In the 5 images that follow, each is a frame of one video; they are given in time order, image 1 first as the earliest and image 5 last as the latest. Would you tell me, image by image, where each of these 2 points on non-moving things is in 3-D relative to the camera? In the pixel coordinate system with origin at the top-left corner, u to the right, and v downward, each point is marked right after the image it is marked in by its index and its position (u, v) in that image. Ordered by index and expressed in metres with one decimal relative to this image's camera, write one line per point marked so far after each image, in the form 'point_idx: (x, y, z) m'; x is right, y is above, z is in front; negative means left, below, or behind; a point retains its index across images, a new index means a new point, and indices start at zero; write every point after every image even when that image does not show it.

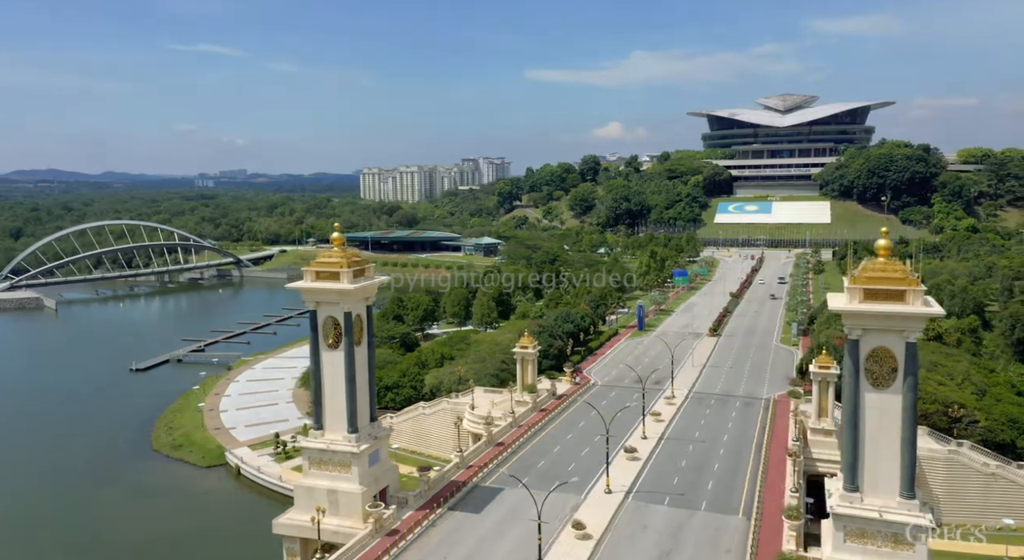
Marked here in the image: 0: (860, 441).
0: (+7.7, -3.6, +16.4) m
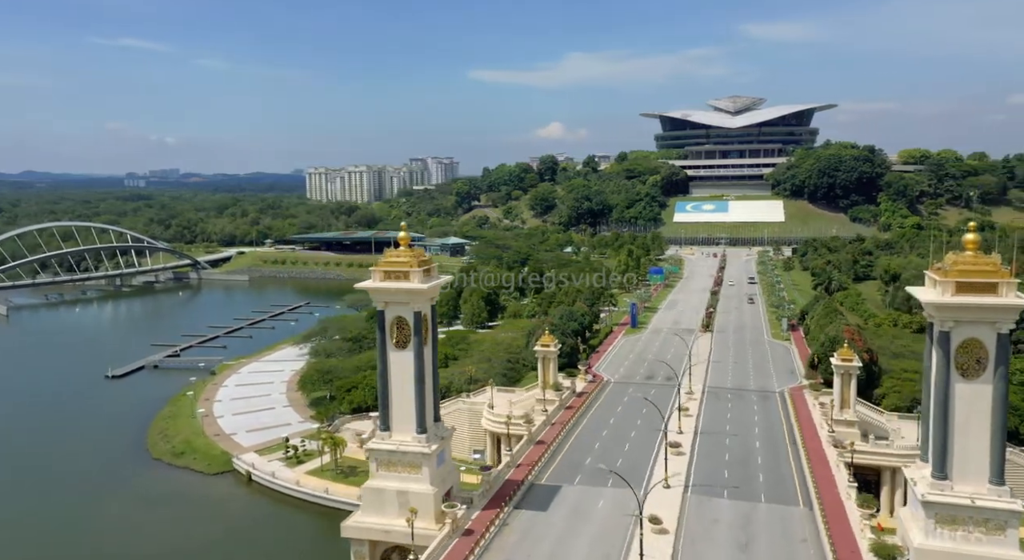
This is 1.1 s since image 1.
0: (+10.1, -3.5, +17.1) m
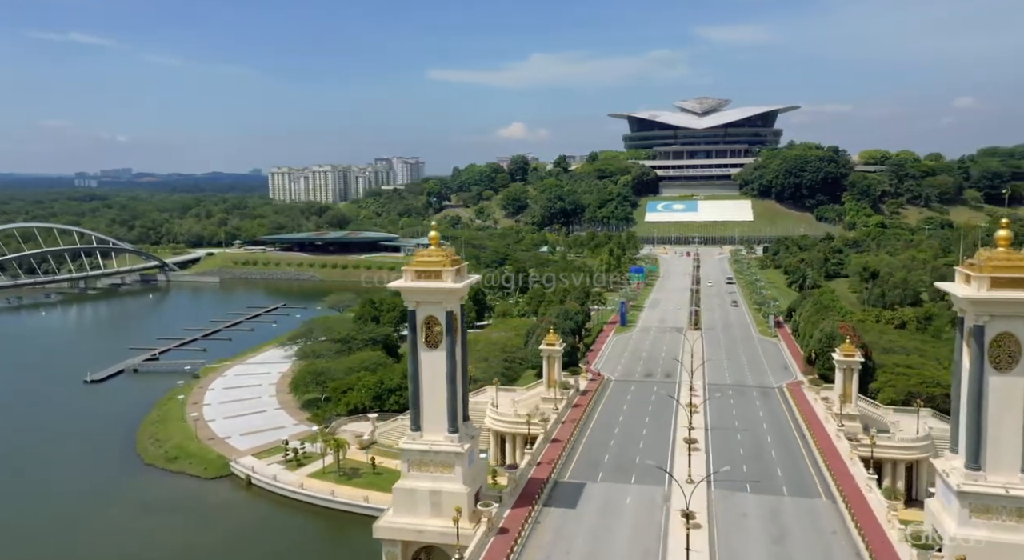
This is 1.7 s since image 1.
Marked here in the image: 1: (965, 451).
0: (+11.2, -3.4, +17.7) m
1: (+10.9, -4.1, +18.0) m
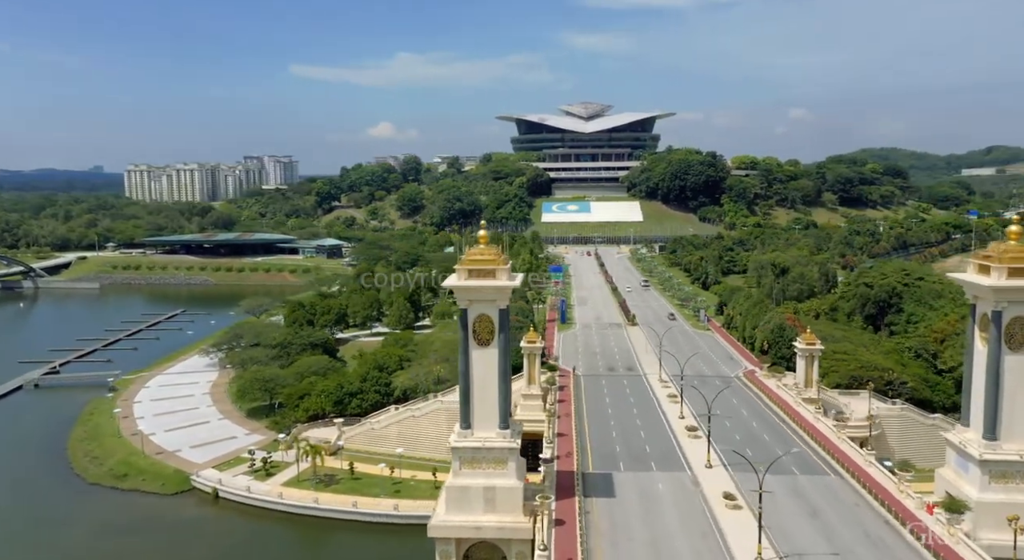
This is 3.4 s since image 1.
0: (+13.1, -3.1, +20.1) m
1: (+12.8, -3.9, +20.3) m
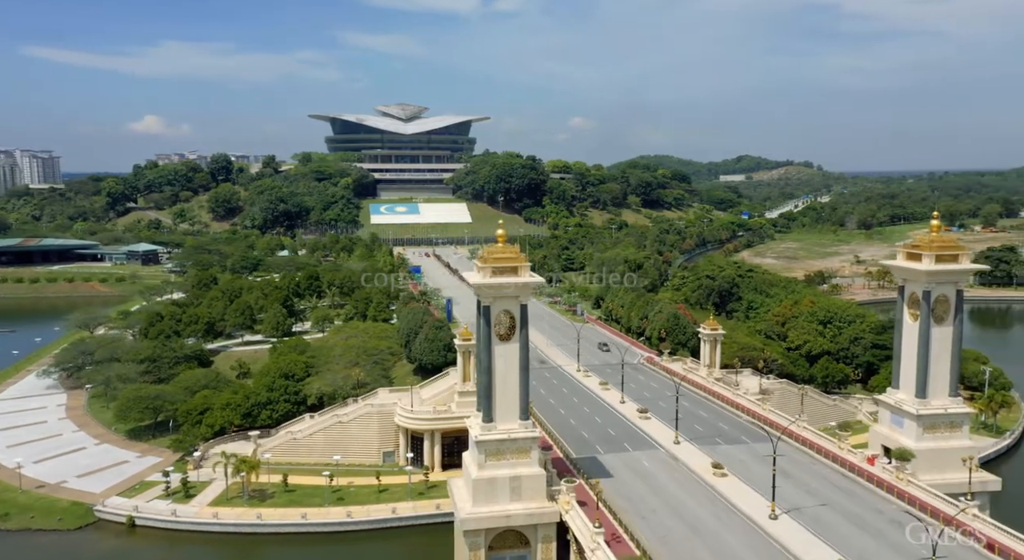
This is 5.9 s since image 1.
0: (+13.6, -2.6, +24.3) m
1: (+13.2, -3.4, +24.5) m
